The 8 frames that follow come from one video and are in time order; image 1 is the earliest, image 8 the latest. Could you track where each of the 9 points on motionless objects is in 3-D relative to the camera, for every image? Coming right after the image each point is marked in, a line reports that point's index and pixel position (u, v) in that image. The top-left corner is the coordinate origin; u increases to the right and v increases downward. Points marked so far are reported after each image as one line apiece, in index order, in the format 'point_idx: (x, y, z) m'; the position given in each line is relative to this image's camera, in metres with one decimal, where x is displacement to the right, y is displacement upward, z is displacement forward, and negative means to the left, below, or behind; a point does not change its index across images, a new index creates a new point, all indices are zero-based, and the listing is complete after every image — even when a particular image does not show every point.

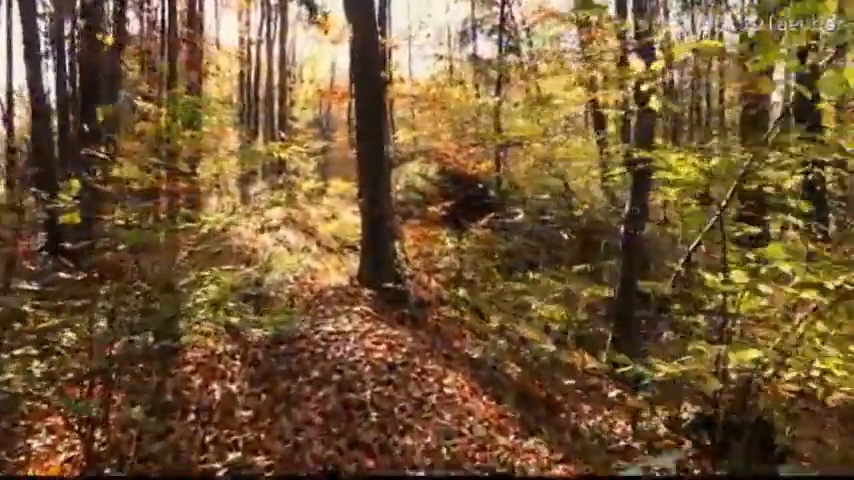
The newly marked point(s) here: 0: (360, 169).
0: (-1.5, +1.5, +12.5) m
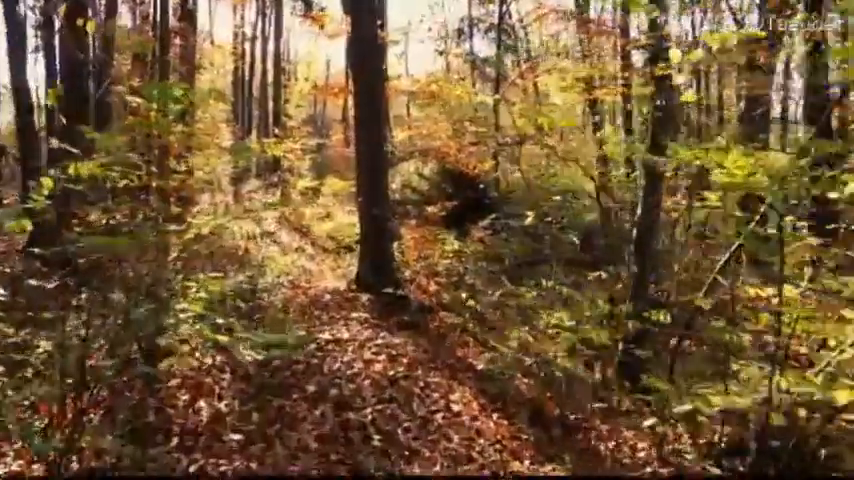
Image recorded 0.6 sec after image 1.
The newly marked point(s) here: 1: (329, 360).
0: (-1.5, +1.4, +11.9) m
1: (-1.5, -1.9, +8.7) m
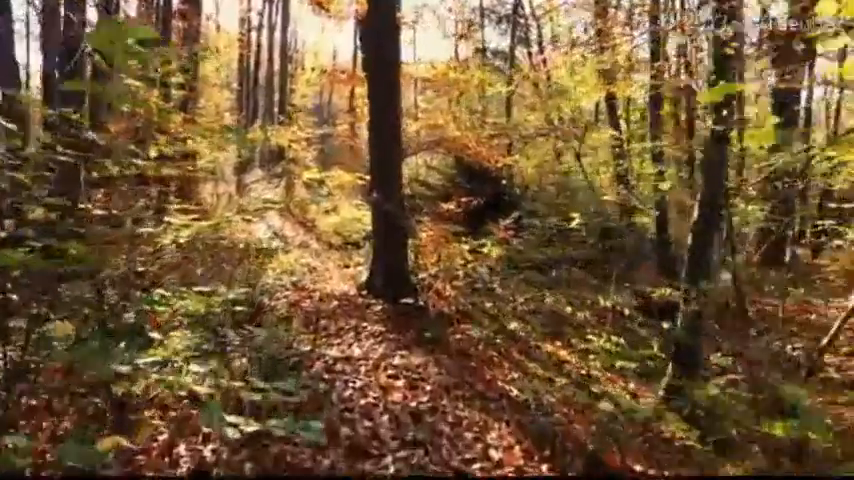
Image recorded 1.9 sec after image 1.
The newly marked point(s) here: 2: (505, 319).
0: (-1.1, +1.4, +10.6) m
1: (-1.2, -1.9, +7.5) m
2: (+1.6, -1.7, +11.9) m
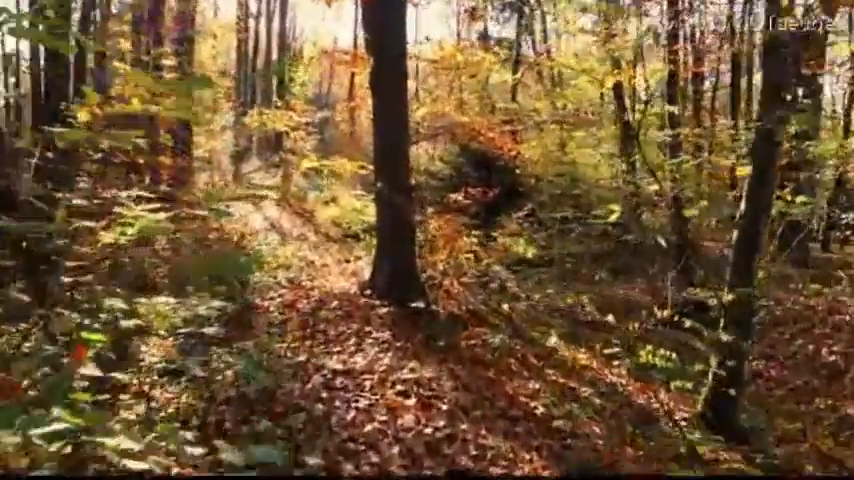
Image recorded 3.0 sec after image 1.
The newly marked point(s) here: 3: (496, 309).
0: (-0.9, +1.6, +9.6) m
1: (-1.0, -1.9, +6.4) m
2: (+1.8, -1.6, +10.9) m
3: (+1.3, -1.3, +10.9) m
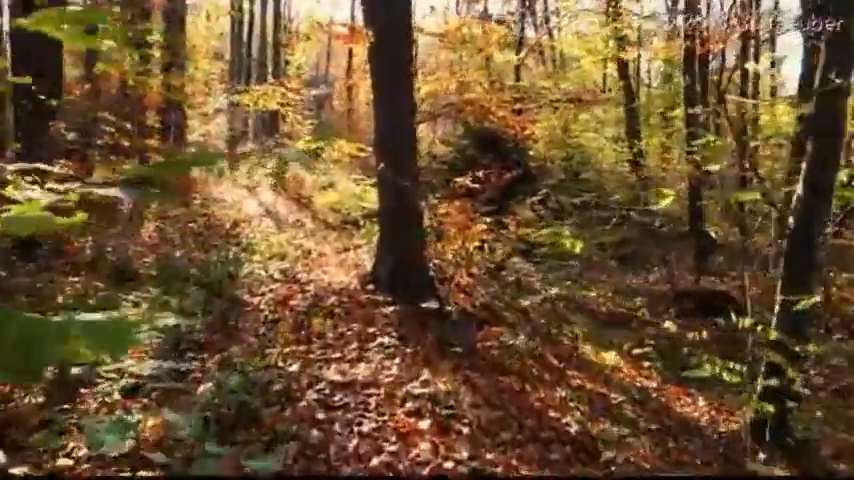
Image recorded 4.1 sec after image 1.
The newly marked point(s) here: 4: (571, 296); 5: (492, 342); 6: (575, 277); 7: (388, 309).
0: (-0.8, +1.7, +8.5) m
1: (-0.9, -1.8, +5.4) m
2: (+1.9, -1.3, +9.9) m
3: (+1.5, -1.1, +9.9) m
4: (+2.9, -1.1, +11.2) m
5: (+0.9, -1.4, +7.8) m
6: (+3.3, -0.8, +12.6) m
7: (-0.5, -1.0, +7.9) m
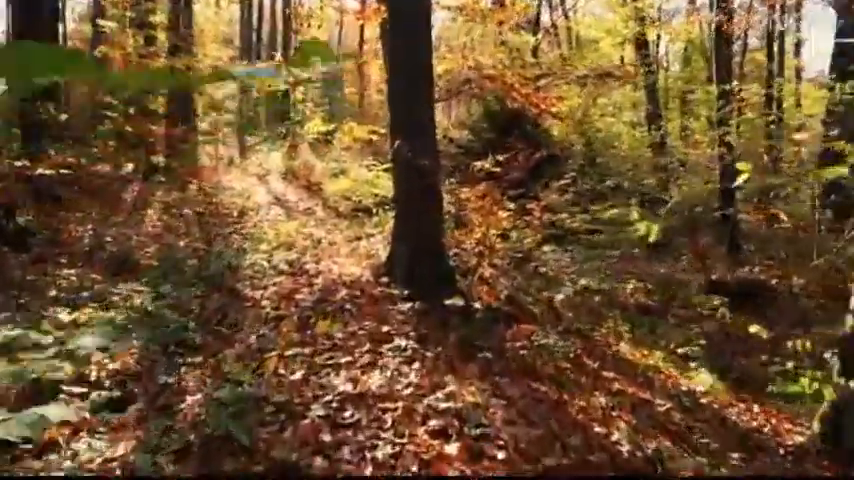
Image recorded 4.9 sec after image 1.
0: (-0.5, +1.9, +7.6) m
1: (-0.6, -1.6, +4.6) m
2: (+2.2, -1.1, +9.0) m
3: (+1.8, -0.9, +9.0) m
4: (+3.2, -0.9, +10.3) m
5: (+1.2, -1.3, +6.9) m
6: (+3.7, -0.5, +11.6) m
7: (-0.3, -0.8, +7.0) m
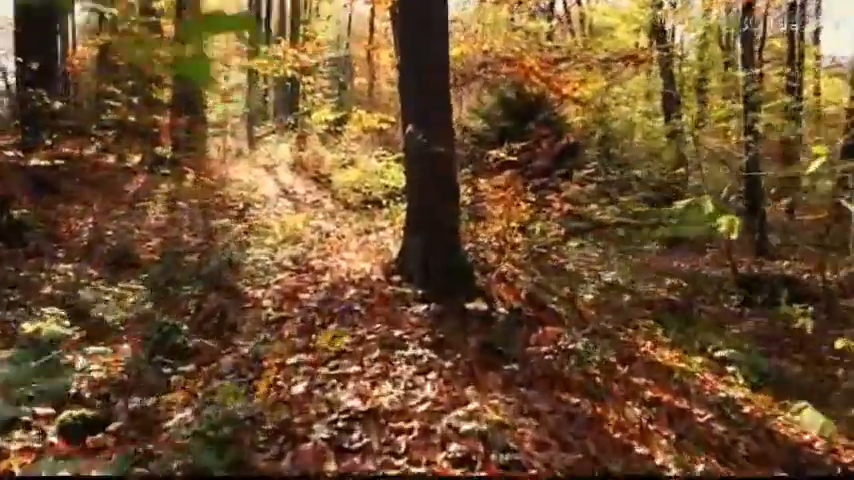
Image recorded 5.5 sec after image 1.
0: (-0.3, +2.0, +6.9) m
1: (-0.5, -1.6, +4.0) m
2: (+2.5, -1.0, +8.3) m
3: (+2.0, -0.8, +8.3) m
4: (+3.5, -0.8, +9.6) m
5: (+1.4, -1.2, +6.3) m
6: (+4.0, -0.4, +10.9) m
7: (-0.1, -0.7, +6.4) m
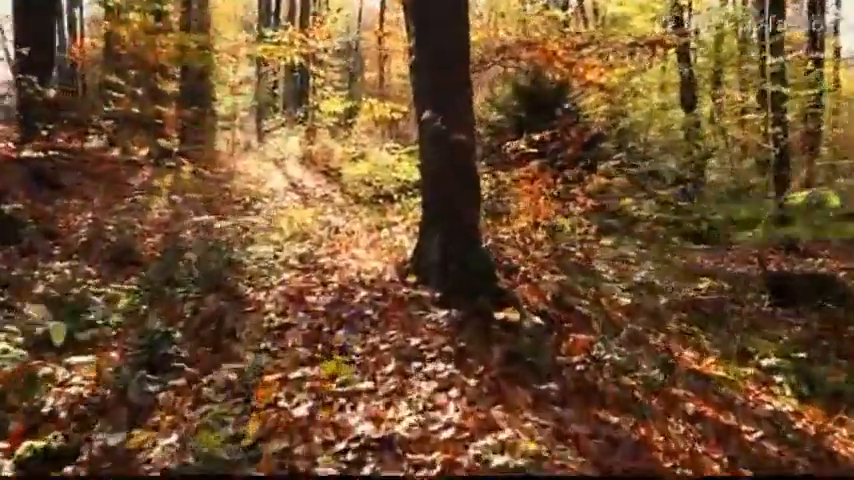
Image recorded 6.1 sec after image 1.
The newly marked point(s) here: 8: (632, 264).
0: (-0.1, +2.0, +6.3) m
1: (-0.4, -1.6, +3.4) m
2: (+2.7, -1.0, +7.7) m
3: (+2.2, -0.8, +7.7) m
4: (+3.7, -0.7, +8.9) m
5: (+1.5, -1.2, +5.6) m
6: (+4.2, -0.4, +10.2) m
7: (+0.1, -0.7, +5.8) m
8: (+3.4, -0.4, +9.4) m
